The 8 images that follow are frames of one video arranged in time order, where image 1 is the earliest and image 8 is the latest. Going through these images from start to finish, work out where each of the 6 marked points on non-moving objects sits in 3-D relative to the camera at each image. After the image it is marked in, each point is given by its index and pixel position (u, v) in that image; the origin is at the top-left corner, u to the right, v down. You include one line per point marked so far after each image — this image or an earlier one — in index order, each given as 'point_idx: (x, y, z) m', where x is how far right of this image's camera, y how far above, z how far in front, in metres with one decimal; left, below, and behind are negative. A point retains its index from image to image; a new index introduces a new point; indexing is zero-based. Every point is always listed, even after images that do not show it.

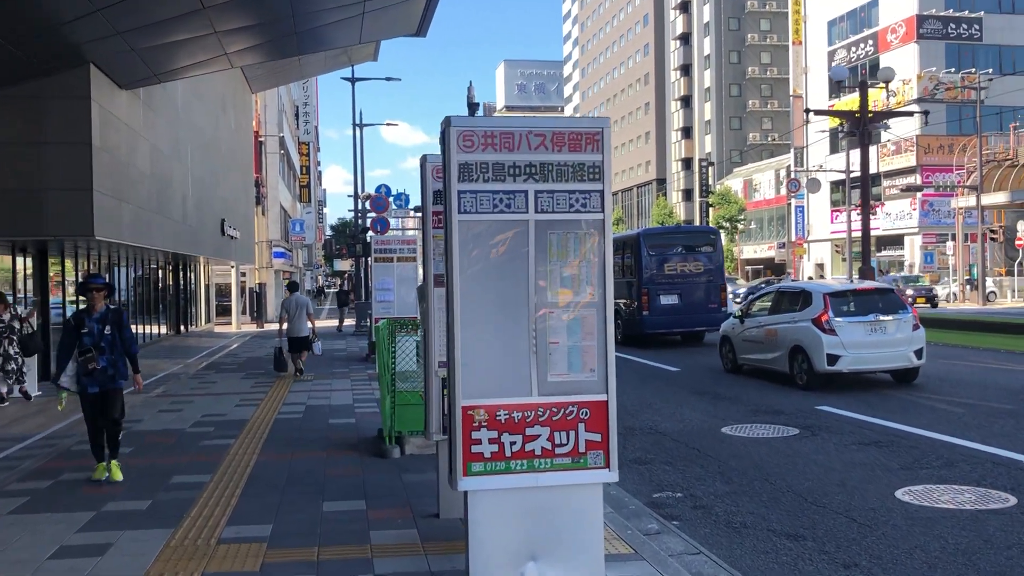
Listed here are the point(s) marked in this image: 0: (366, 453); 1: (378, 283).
0: (-1.3, -1.5, +8.6) m
1: (-2.4, +0.1, +16.9) m
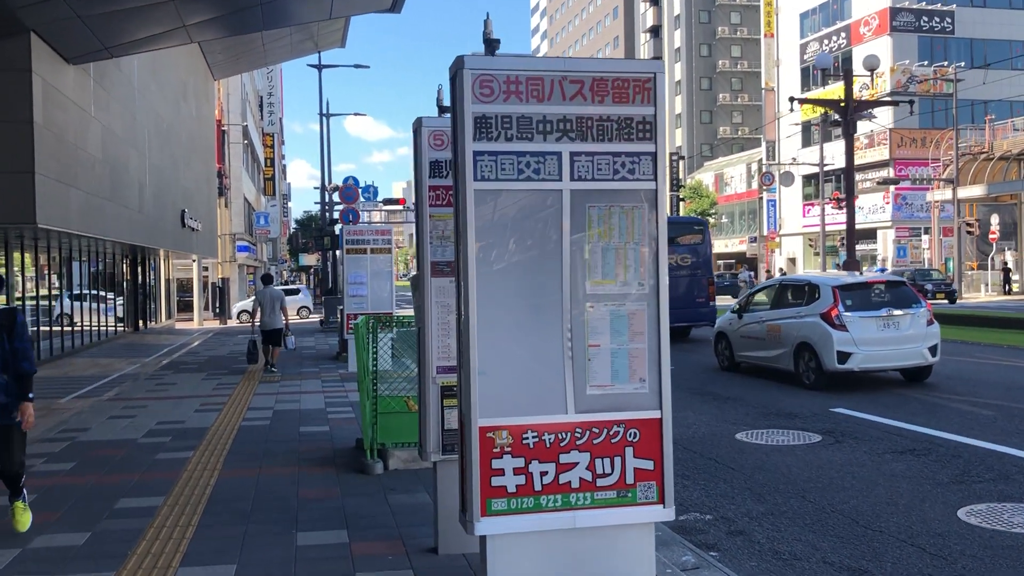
0: (-1.3, -1.4, +7.5) m
1: (-2.7, +0.2, +15.8) m
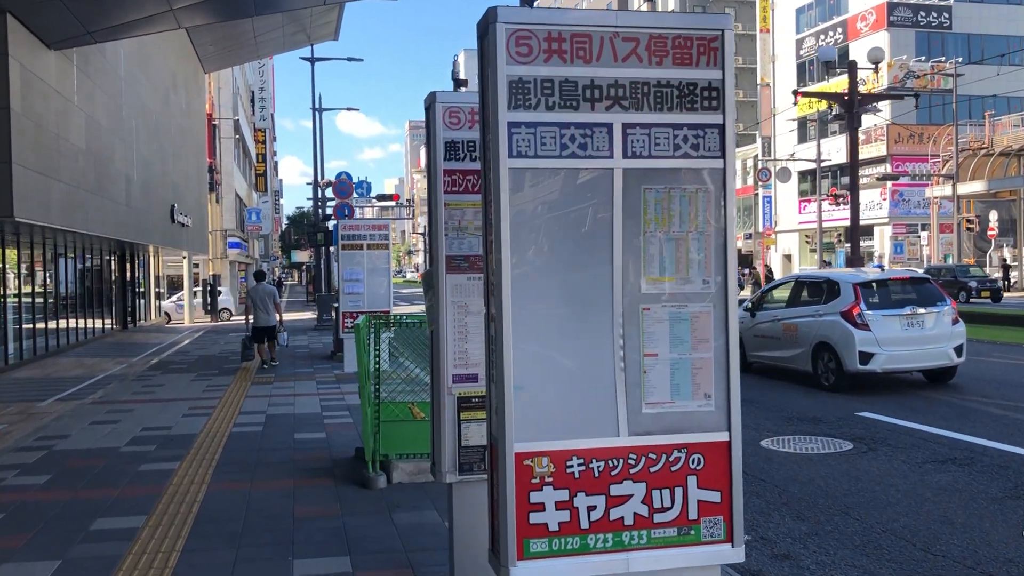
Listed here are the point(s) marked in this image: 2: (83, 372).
0: (-1.2, -1.4, +6.9) m
1: (-2.6, +0.2, +15.2) m
2: (-7.1, -1.4, +15.9) m
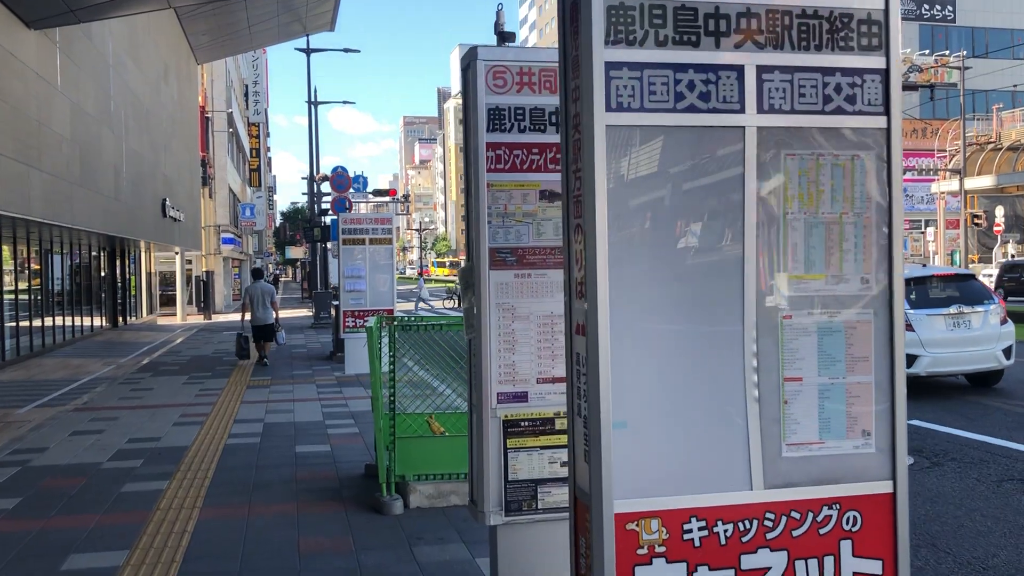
0: (-1.0, -1.4, +6.1) m
1: (-2.5, +0.3, +14.3) m
2: (-6.9, -1.4, +15.0) m
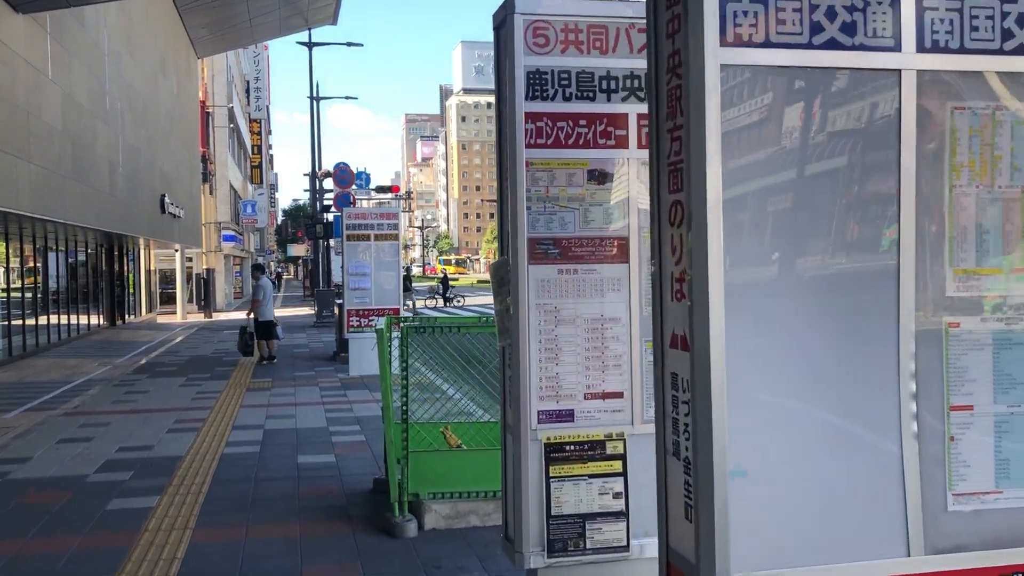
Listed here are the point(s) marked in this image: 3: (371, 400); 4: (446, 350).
0: (-0.9, -1.4, +5.5) m
1: (-2.3, +0.3, +13.7) m
2: (-6.8, -1.3, +14.5) m
3: (-1.6, -1.3, +11.0) m
4: (-0.4, -0.4, +5.6) m
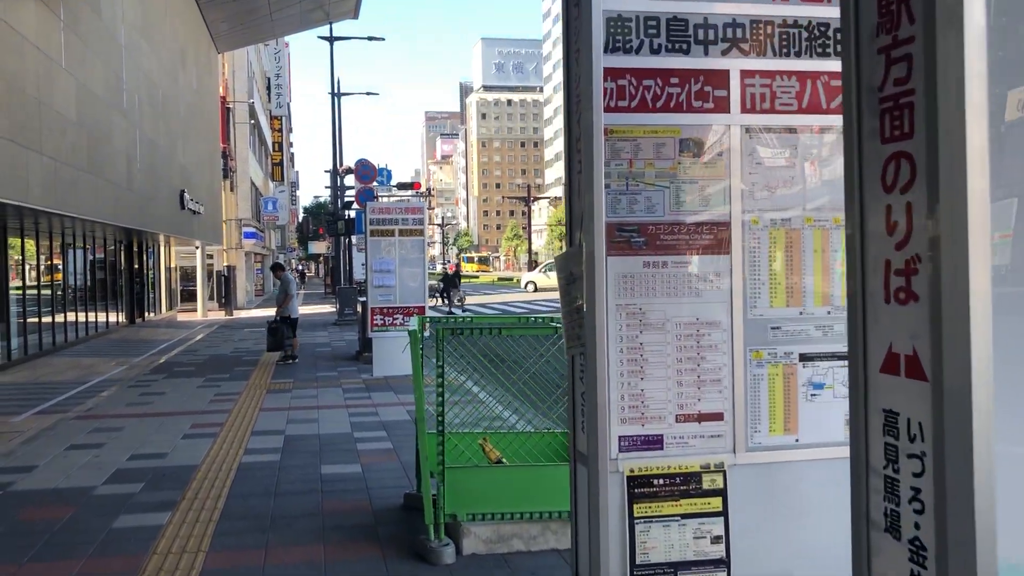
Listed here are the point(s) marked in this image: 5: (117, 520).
0: (-0.6, -1.4, +5.0) m
1: (-1.9, +0.4, +13.2) m
2: (-6.4, -1.3, +14.0) m
3: (-1.3, -1.3, +10.4) m
4: (-0.1, -0.4, +5.1) m
5: (-2.3, -1.4, +5.7) m
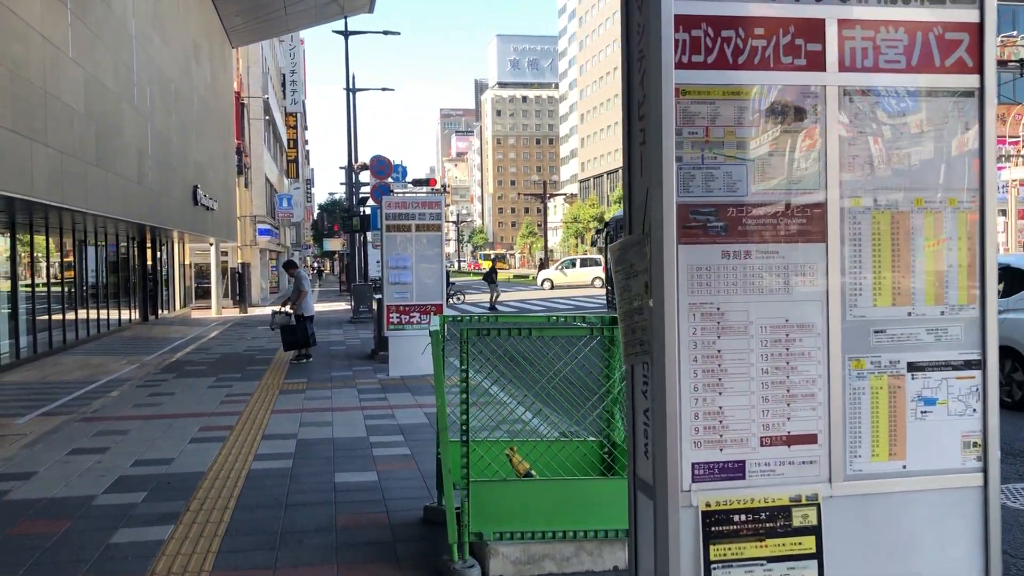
0: (-0.5, -1.3, +4.5) m
1: (-1.6, +0.4, +12.8) m
2: (-6.1, -1.2, +13.7) m
3: (-1.0, -1.2, +10.0) m
4: (0.0, -0.3, +4.6) m
5: (-2.2, -1.4, +5.3) m
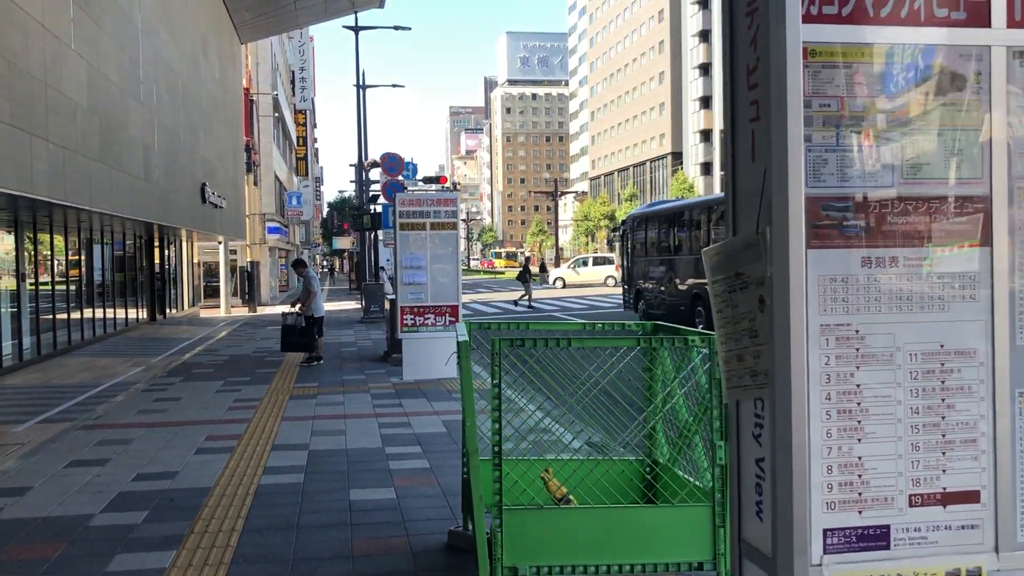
0: (-0.3, -1.4, +4.1) m
1: (-1.4, +0.4, +12.3) m
2: (-5.8, -1.2, +13.3) m
3: (-0.8, -1.2, +9.6) m
4: (+0.2, -0.4, +4.2) m
5: (-2.0, -1.4, +4.8) m
